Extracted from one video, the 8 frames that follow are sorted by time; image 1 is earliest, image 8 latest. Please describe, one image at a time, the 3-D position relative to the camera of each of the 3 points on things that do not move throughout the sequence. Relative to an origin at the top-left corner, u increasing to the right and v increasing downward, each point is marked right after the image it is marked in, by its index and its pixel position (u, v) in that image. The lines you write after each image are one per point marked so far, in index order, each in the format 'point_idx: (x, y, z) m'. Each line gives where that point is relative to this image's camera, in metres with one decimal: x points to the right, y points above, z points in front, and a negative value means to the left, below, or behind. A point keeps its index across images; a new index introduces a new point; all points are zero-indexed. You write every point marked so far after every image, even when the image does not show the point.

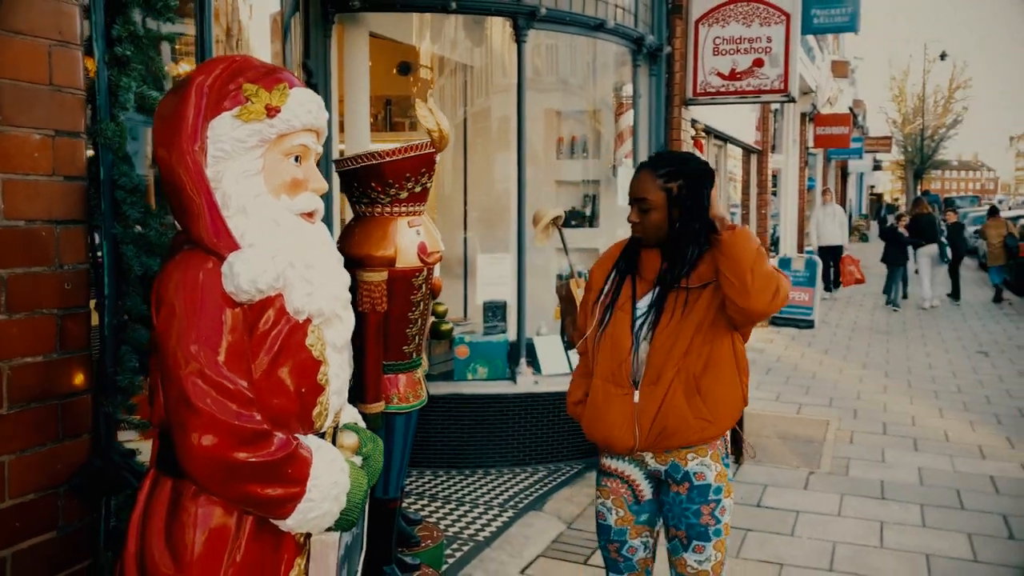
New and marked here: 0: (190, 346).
0: (-0.5, -0.1, +1.4) m
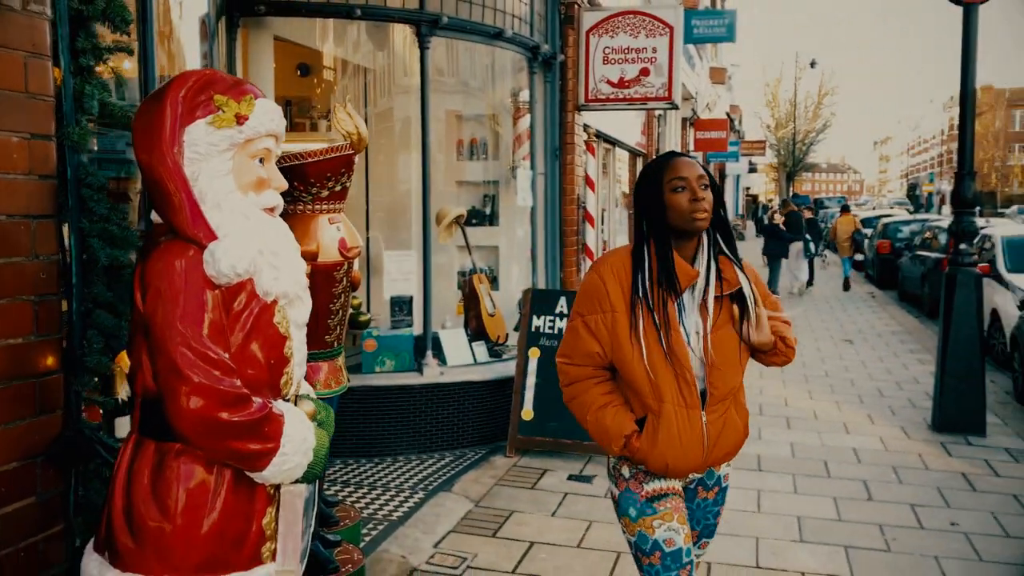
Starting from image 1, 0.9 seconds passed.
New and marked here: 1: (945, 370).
0: (-0.6, -0.1, +1.7) m
1: (+3.2, -0.6, +6.7) m
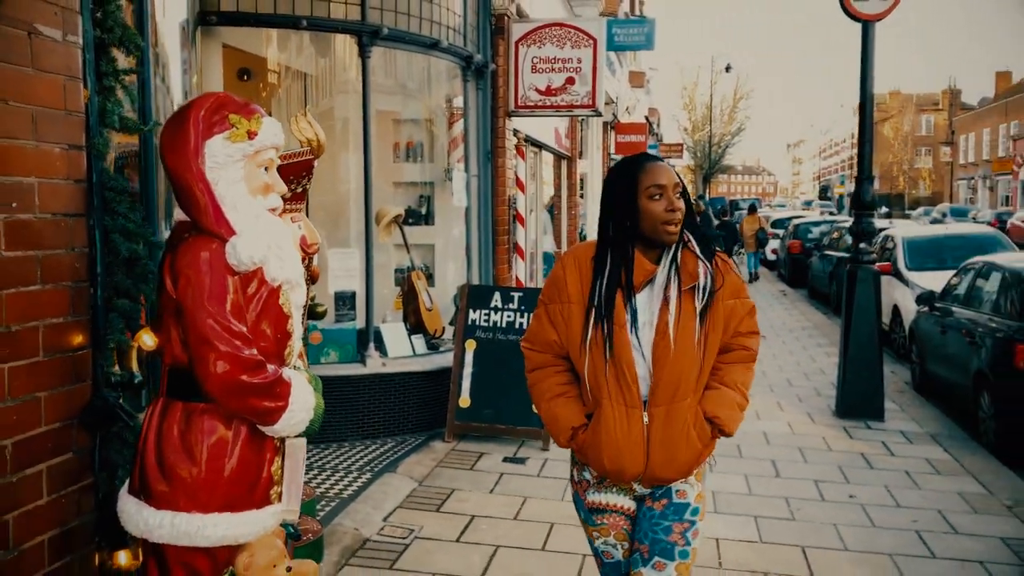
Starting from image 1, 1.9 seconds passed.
0: (-0.7, 0.0, +2.0) m
1: (+2.7, -0.6, +7.3) m
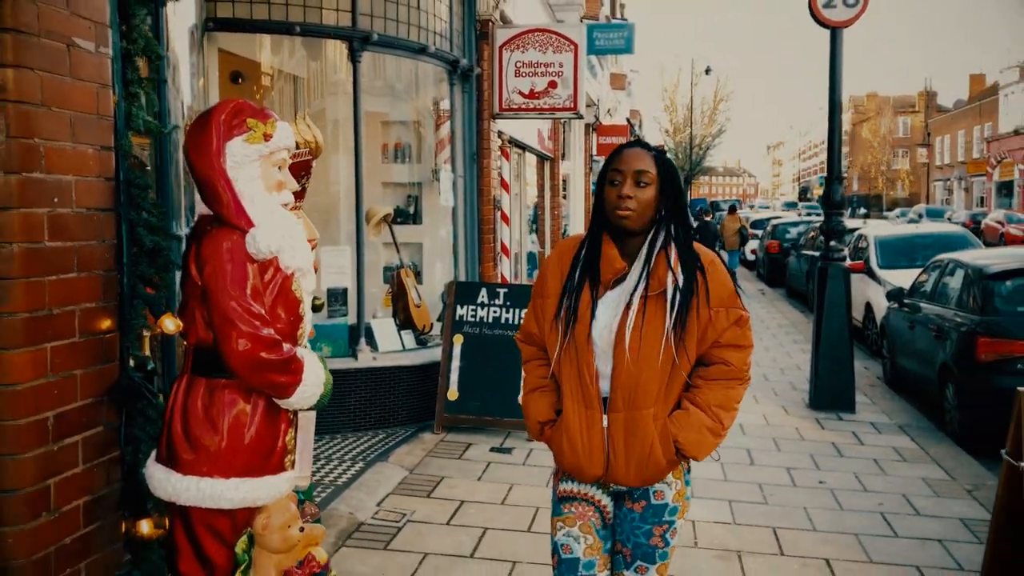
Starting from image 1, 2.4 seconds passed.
0: (-0.7, 0.0, +2.2) m
1: (+2.5, -0.5, +7.6) m
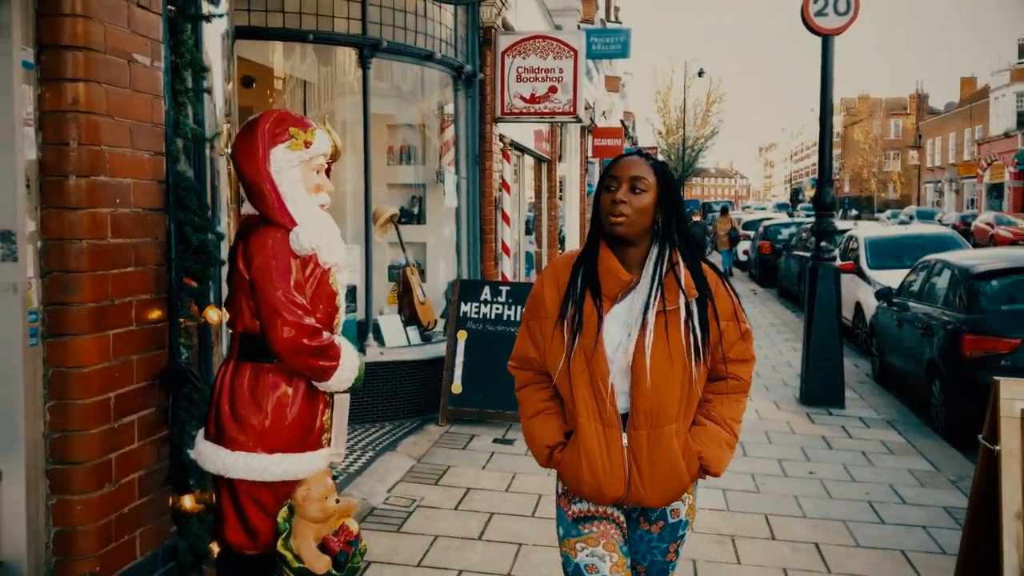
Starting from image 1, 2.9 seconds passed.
0: (-0.6, 0.0, +2.5) m
1: (+2.6, -0.5, +7.9) m
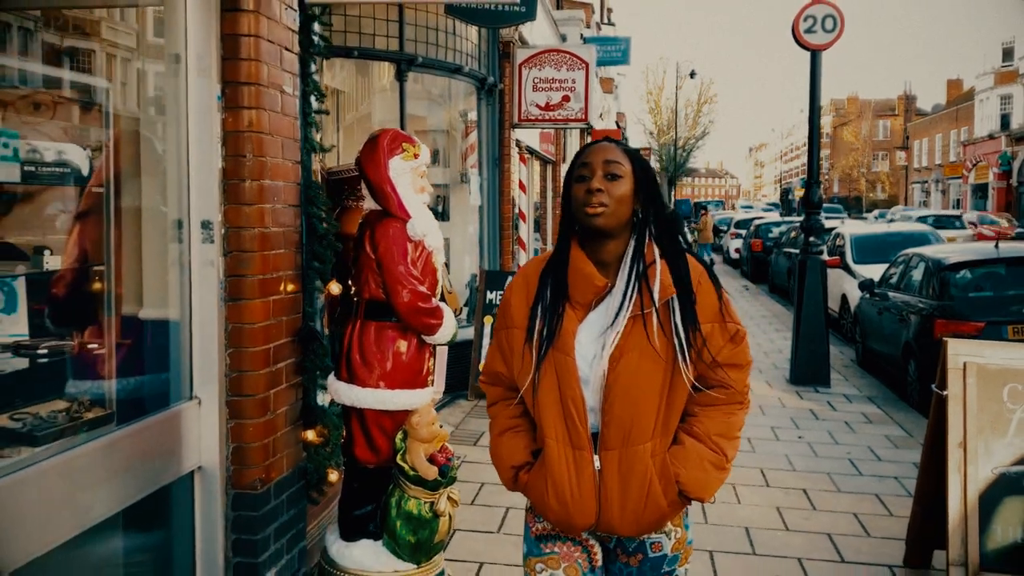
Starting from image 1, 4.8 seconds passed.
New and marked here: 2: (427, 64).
0: (-0.4, +0.1, +3.3) m
1: (+2.7, -0.4, +8.7) m
2: (-0.7, +1.8, +7.6) m
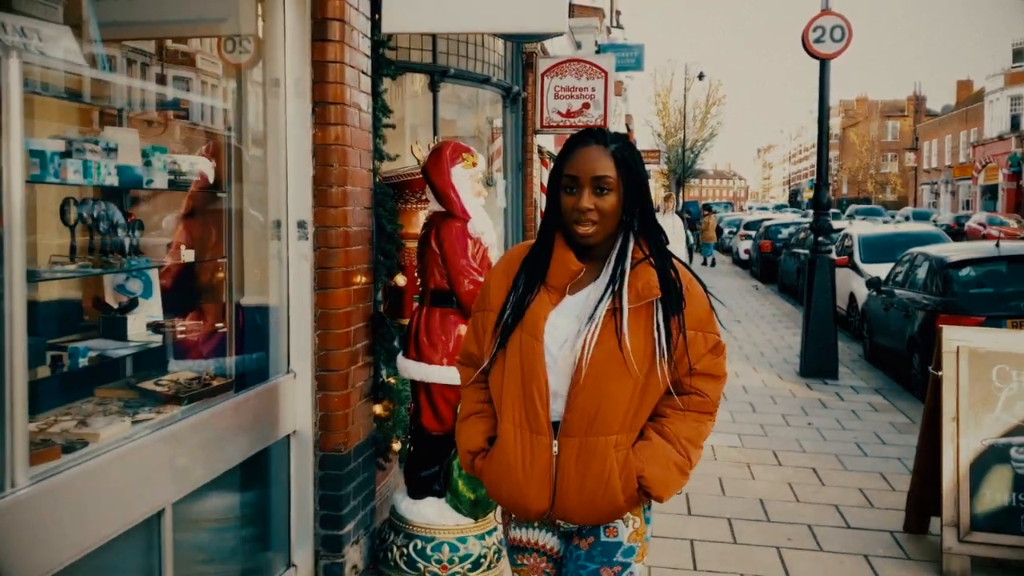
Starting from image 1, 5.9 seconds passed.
0: (-0.2, +0.1, +3.8) m
1: (+3.0, -0.4, +9.2) m
2: (-0.5, +1.9, +8.1) m
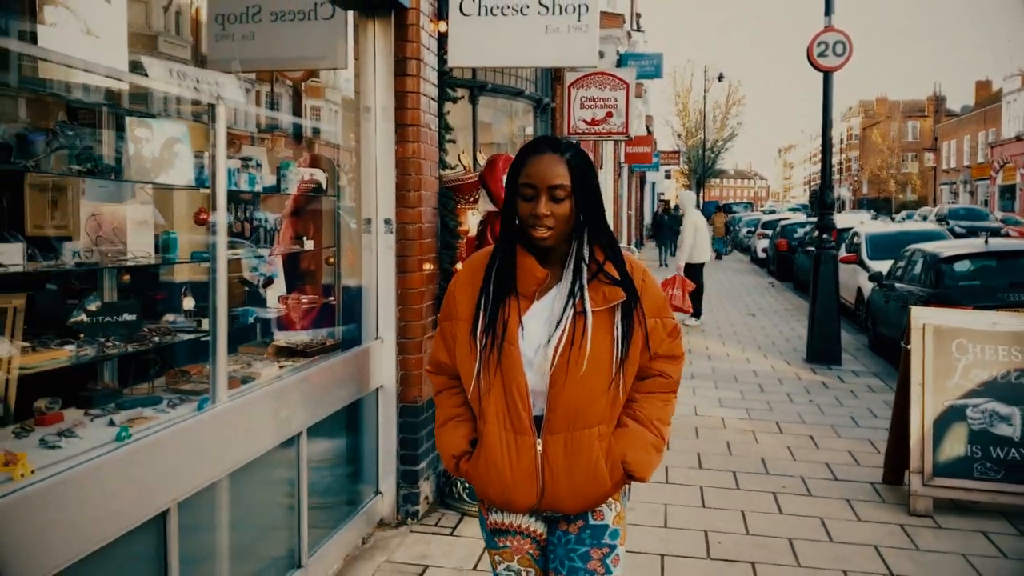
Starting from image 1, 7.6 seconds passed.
0: (0.0, +0.2, +4.7) m
1: (+3.3, -0.3, +10.1) m
2: (-0.2, +2.0, +9.0) m
